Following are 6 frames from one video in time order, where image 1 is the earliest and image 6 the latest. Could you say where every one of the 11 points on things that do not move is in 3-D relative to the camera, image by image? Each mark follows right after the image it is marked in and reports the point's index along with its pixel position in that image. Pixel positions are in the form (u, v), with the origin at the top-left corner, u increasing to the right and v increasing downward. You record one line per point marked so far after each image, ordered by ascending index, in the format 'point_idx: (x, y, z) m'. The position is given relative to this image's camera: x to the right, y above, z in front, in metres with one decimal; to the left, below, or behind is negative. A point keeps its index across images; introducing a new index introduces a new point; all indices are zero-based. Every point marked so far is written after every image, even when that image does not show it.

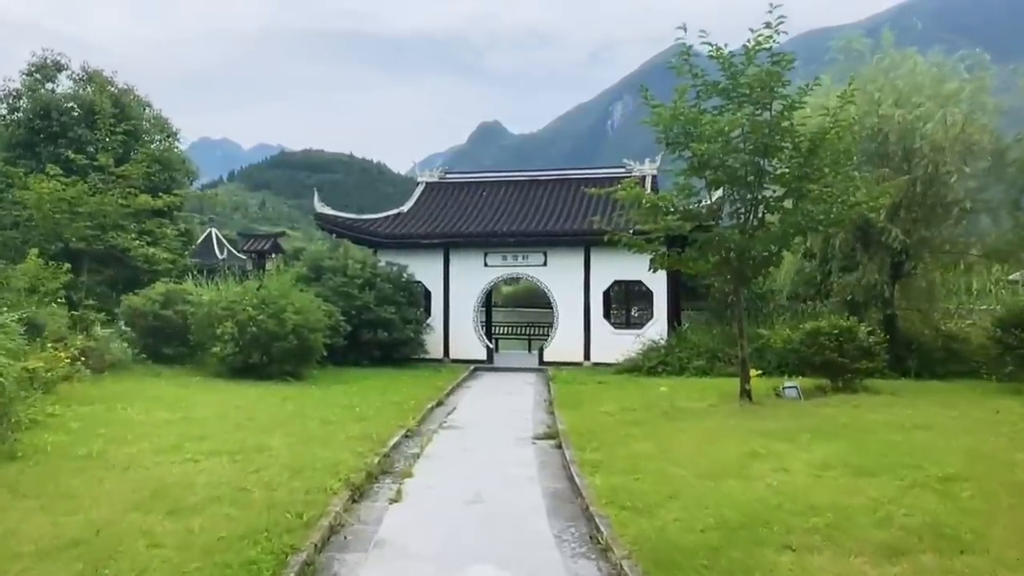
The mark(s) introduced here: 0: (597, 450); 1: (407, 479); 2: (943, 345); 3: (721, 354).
0: (+0.8, -1.5, +8.3) m
1: (-0.9, -1.5, +7.5) m
2: (+7.4, -1.0, +15.9) m
3: (+3.8, -1.2, +16.8) m
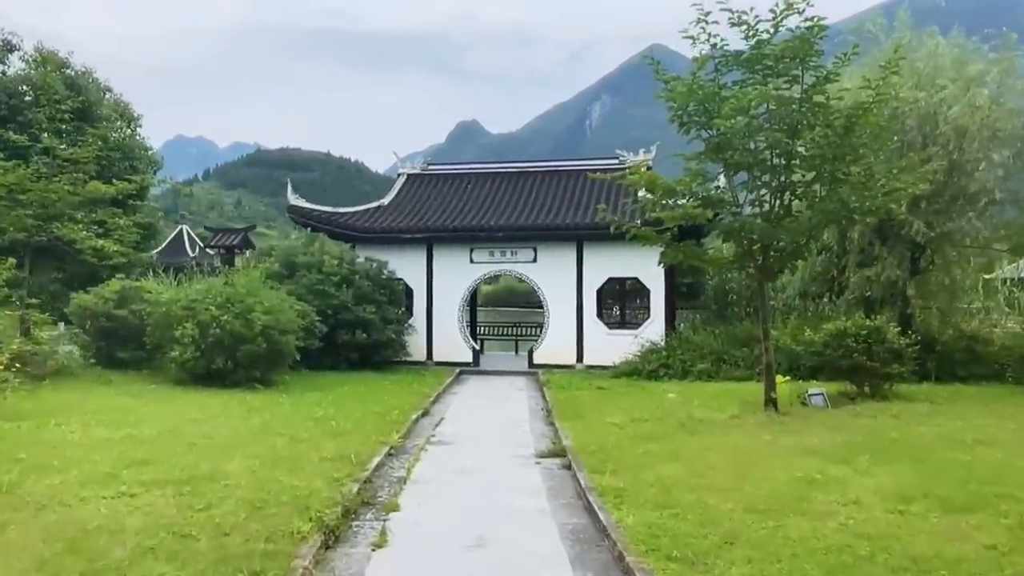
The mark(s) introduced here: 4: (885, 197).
0: (+0.8, -1.4, +7.1) m
1: (-0.8, -1.5, +6.2) m
2: (+7.3, -0.9, +14.8) m
3: (+3.6, -1.2, +15.6) m
4: (+3.9, +1.0, +9.8) m
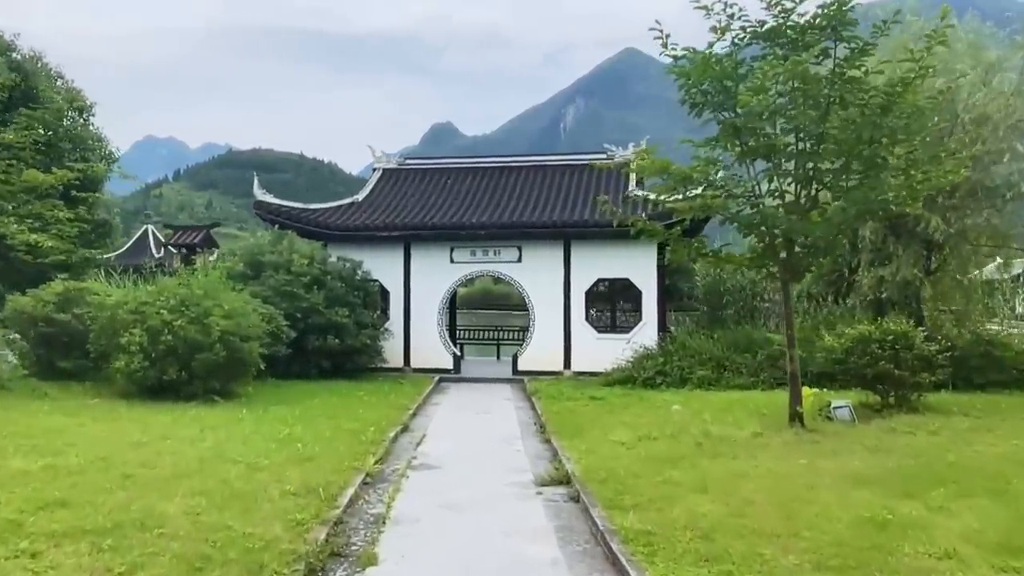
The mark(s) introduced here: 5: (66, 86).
0: (+0.8, -1.4, +5.9) m
1: (-0.8, -1.5, +5.0) m
2: (+7.0, -0.9, +13.8) m
3: (+3.4, -1.2, +14.5) m
4: (+3.9, +1.0, +8.7) m
5: (-8.3, +3.8, +17.3) m
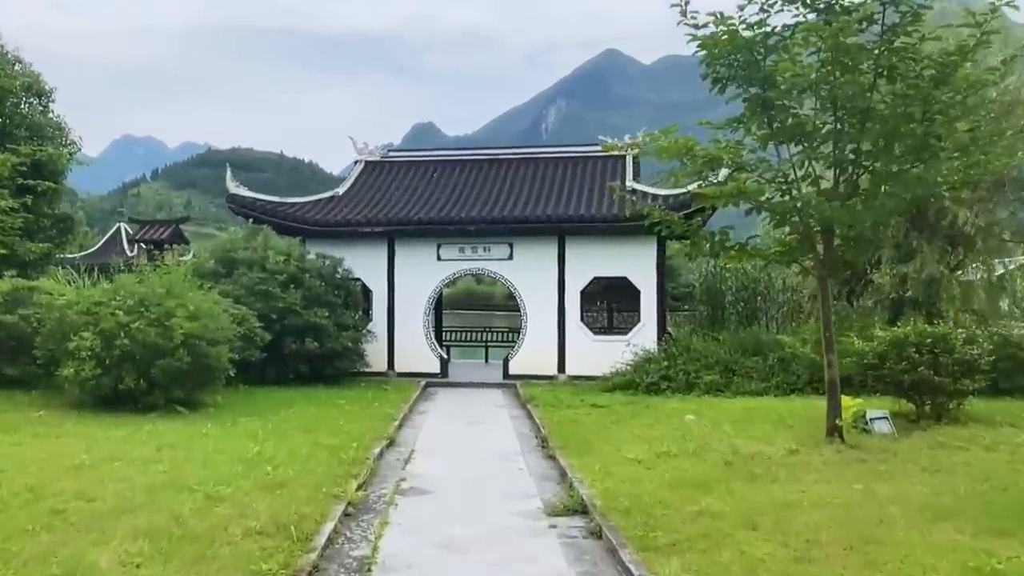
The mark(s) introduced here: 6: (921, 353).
0: (+0.9, -1.4, +4.9) m
1: (-0.7, -1.5, +3.9) m
2: (+7.0, -0.9, +12.9) m
3: (+3.3, -1.2, +13.5) m
4: (+3.9, +1.0, +7.7) m
5: (-8.5, +3.8, +16.0) m
6: (+4.1, -0.6, +9.2) m
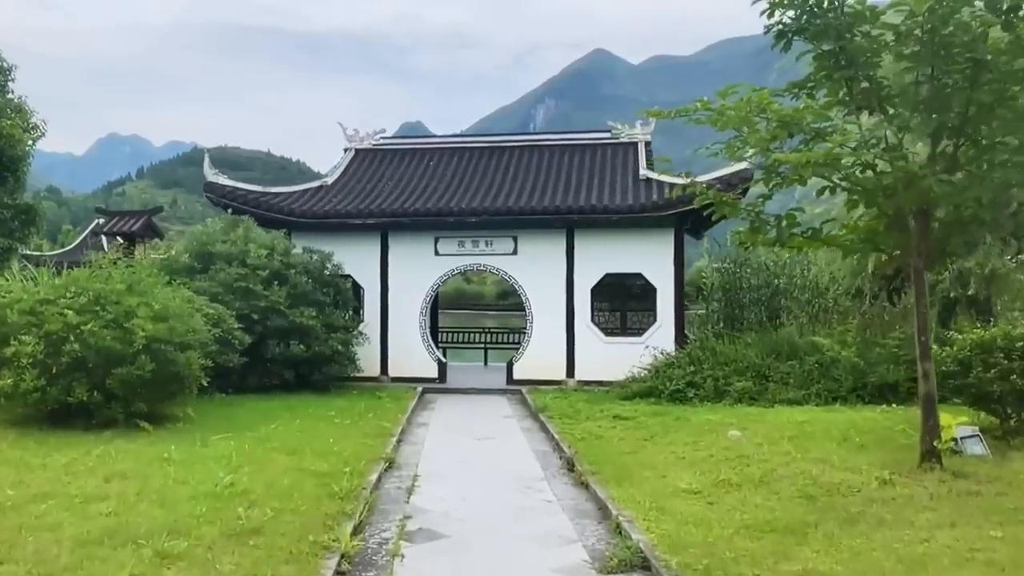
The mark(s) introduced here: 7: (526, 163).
0: (+1.1, -1.4, +3.5) m
1: (-0.4, -1.4, +2.5) m
2: (+7.1, -0.9, +11.6) m
3: (+3.4, -1.1, +12.2) m
4: (+4.1, +1.0, +6.4) m
5: (-8.4, +3.8, +14.5) m
6: (+4.3, -0.6, +7.9) m
7: (+0.3, +2.3, +16.8) m
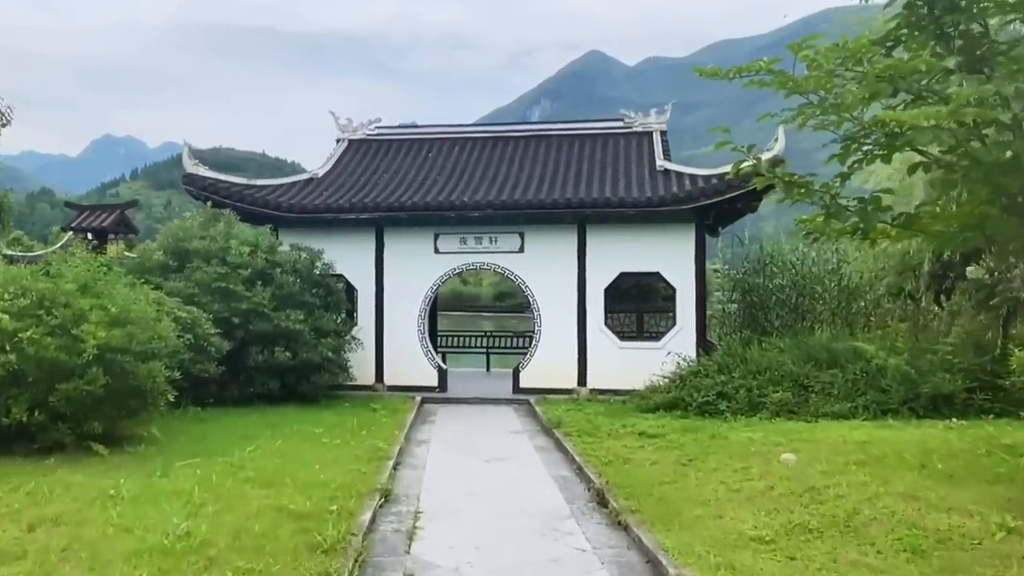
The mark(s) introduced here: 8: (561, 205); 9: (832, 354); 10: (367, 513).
0: (+1.3, -1.3, +2.2) m
1: (-0.3, -1.4, +1.2) m
2: (+7.2, -0.9, +10.3) m
3: (+3.5, -1.1, +10.9) m
4: (+4.2, +1.0, +5.1) m
5: (-8.3, +3.8, +13.3) m
6: (+4.4, -0.6, +6.7) m
7: (+0.4, +2.3, +15.6) m
8: (+0.7, +1.2, +13.2) m
9: (+3.9, -0.8, +11.3) m
10: (-0.9, -1.4, +5.9) m
